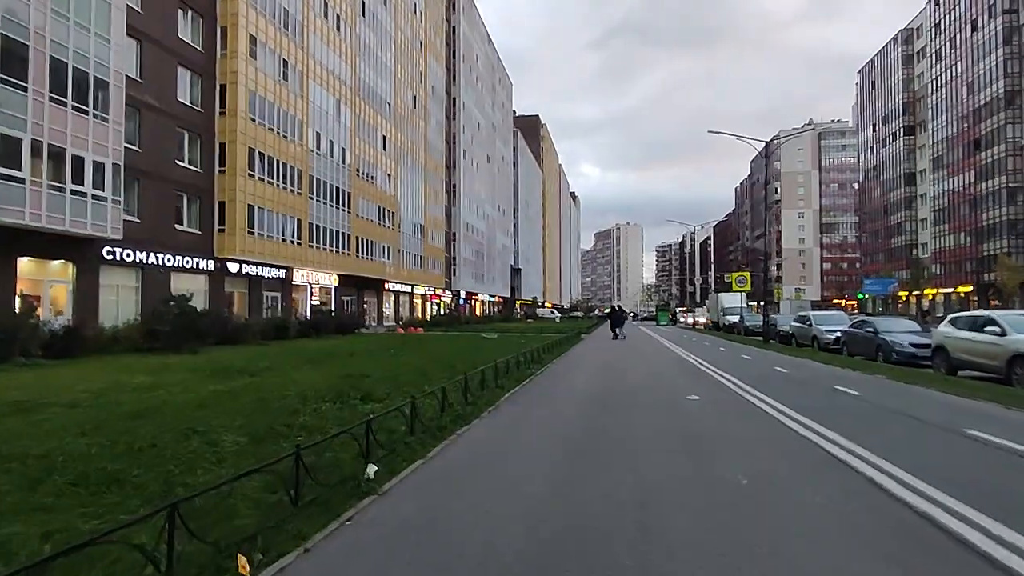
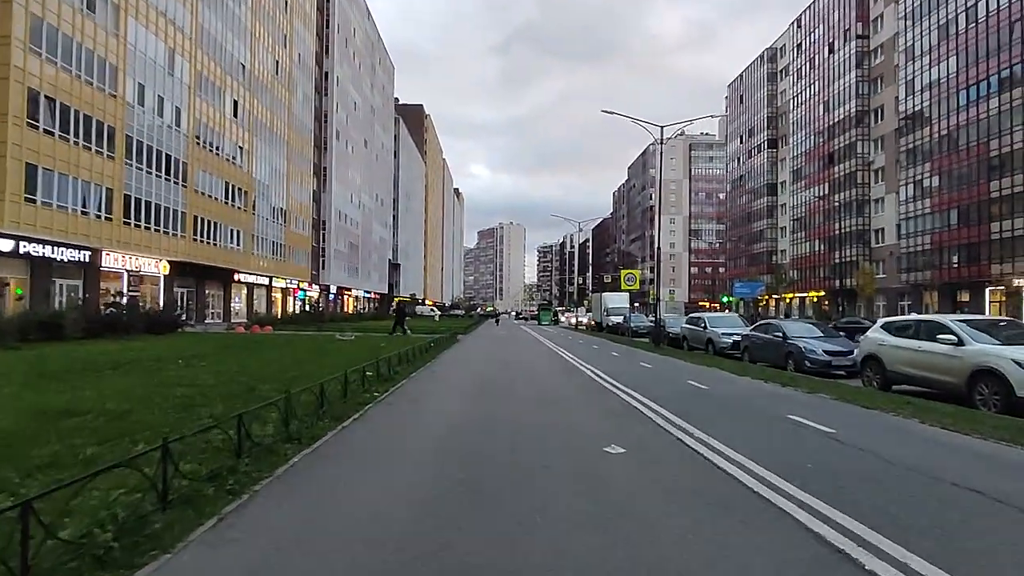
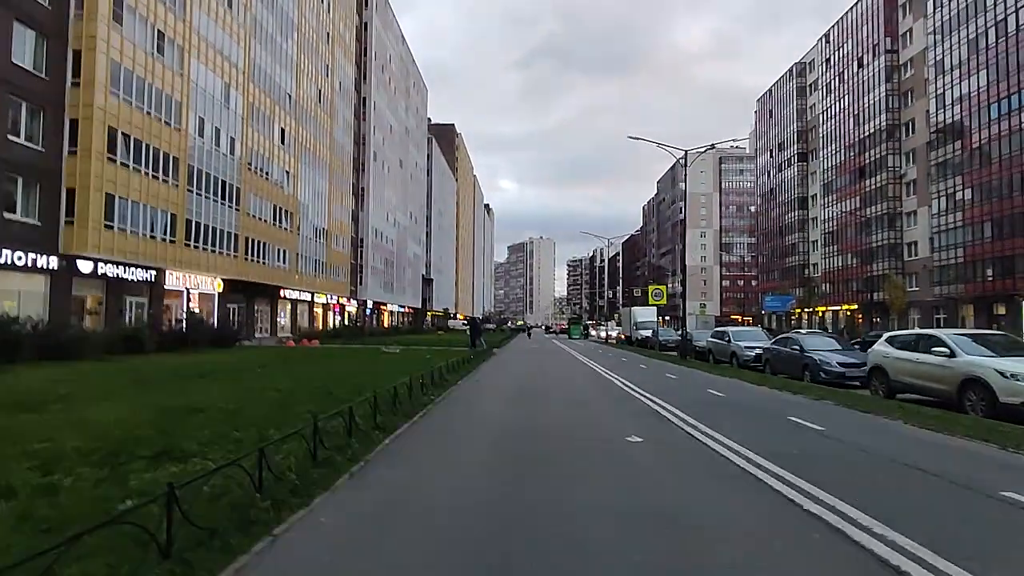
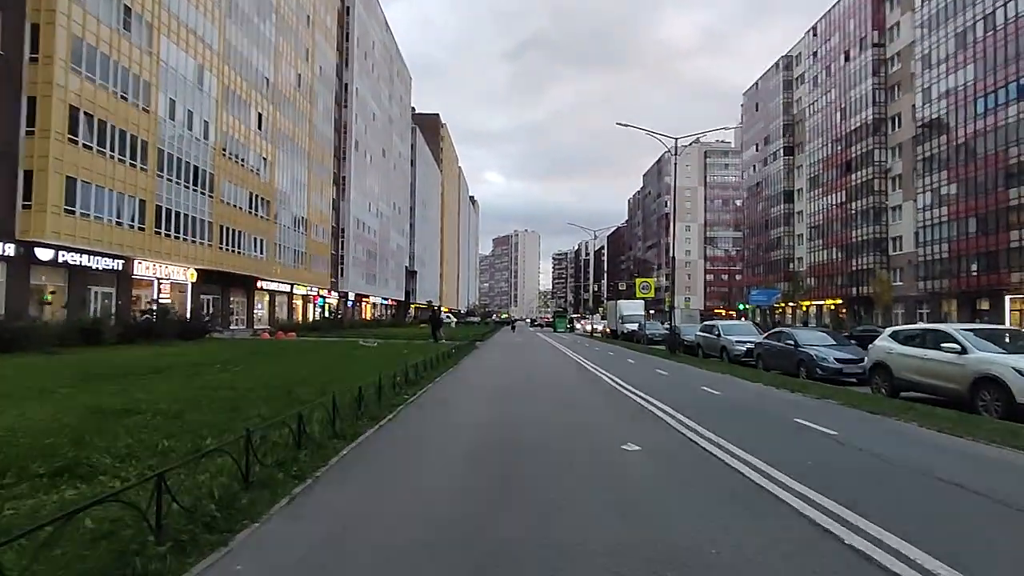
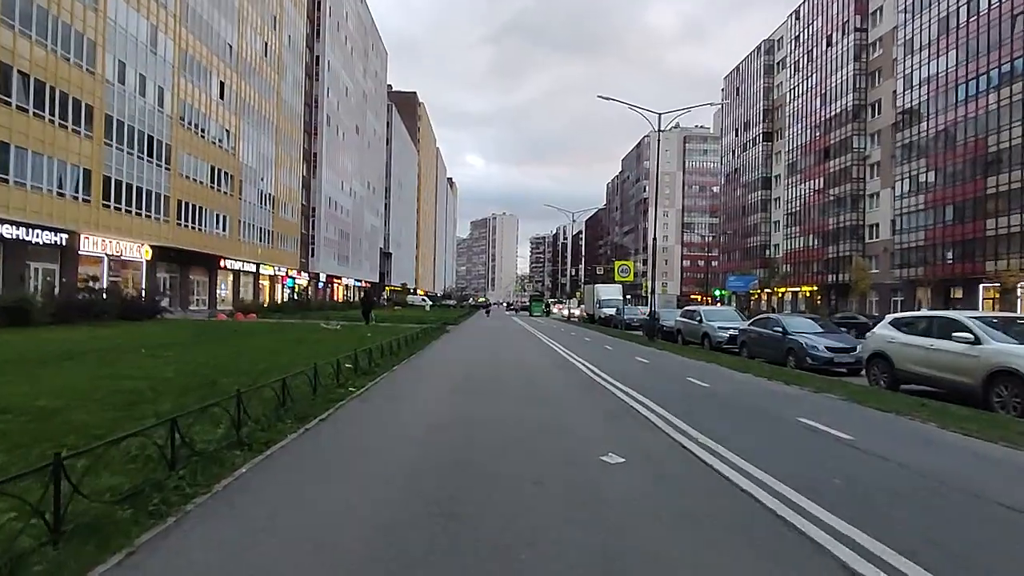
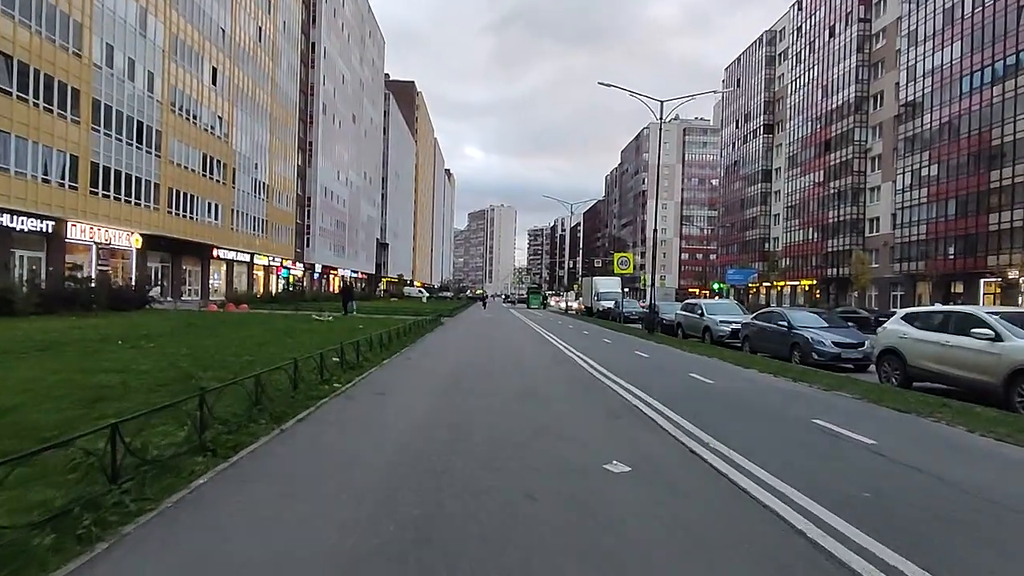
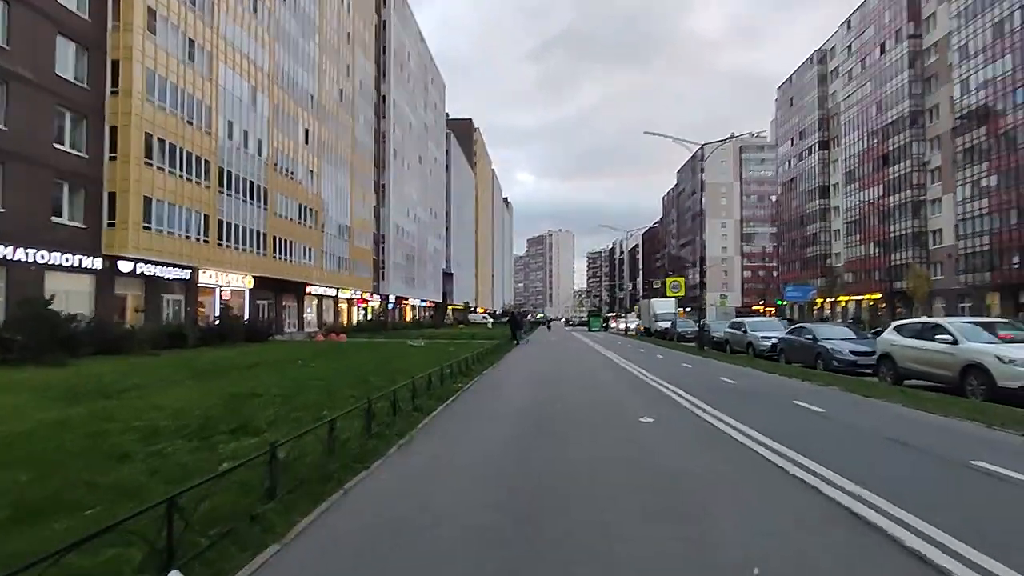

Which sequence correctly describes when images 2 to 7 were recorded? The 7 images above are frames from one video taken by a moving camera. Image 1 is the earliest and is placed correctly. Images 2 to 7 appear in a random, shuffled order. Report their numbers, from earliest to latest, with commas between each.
7, 3, 4, 2, 5, 6
